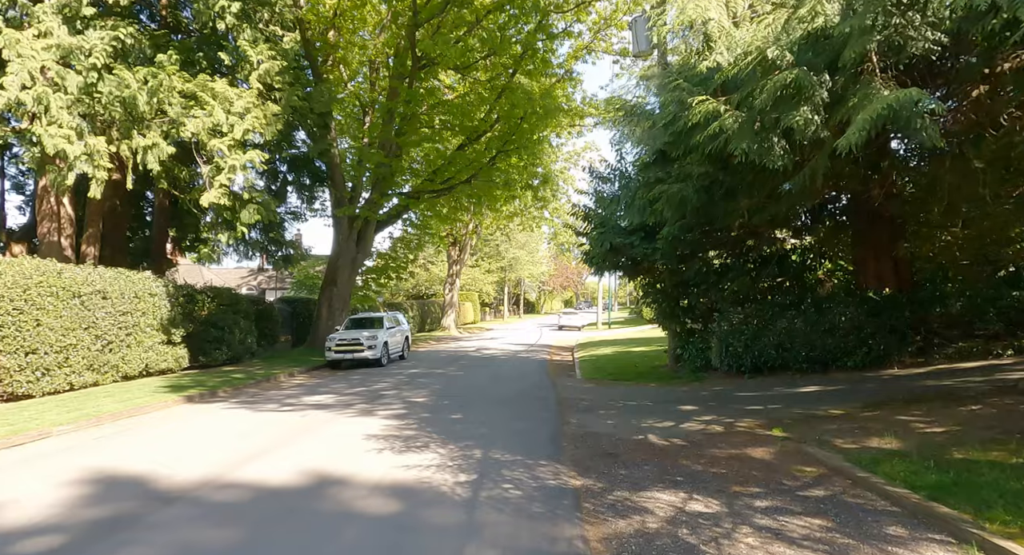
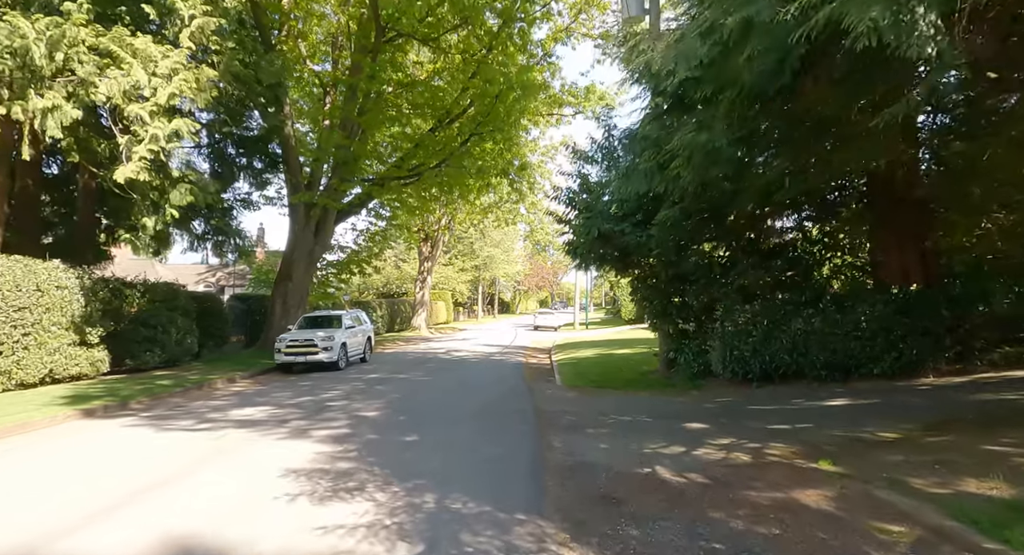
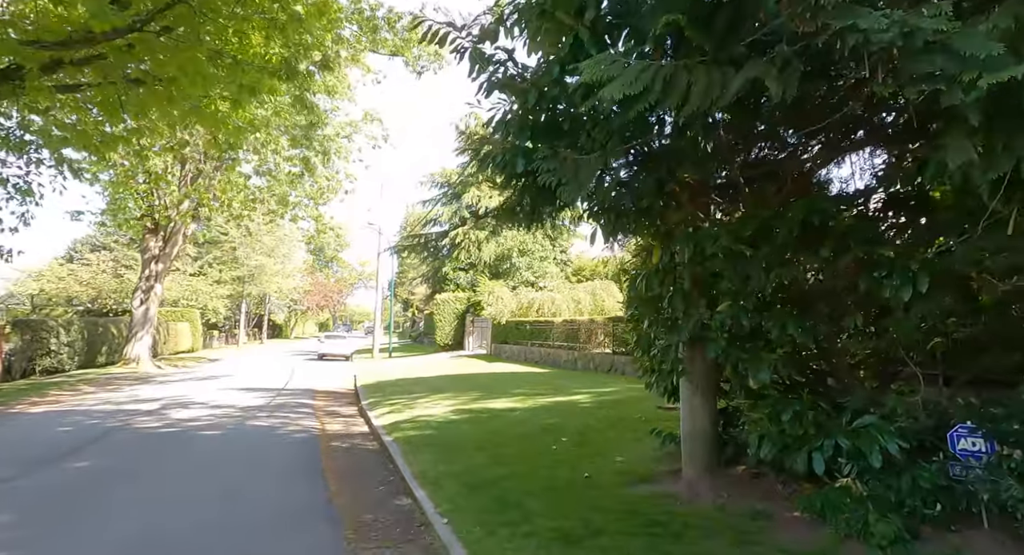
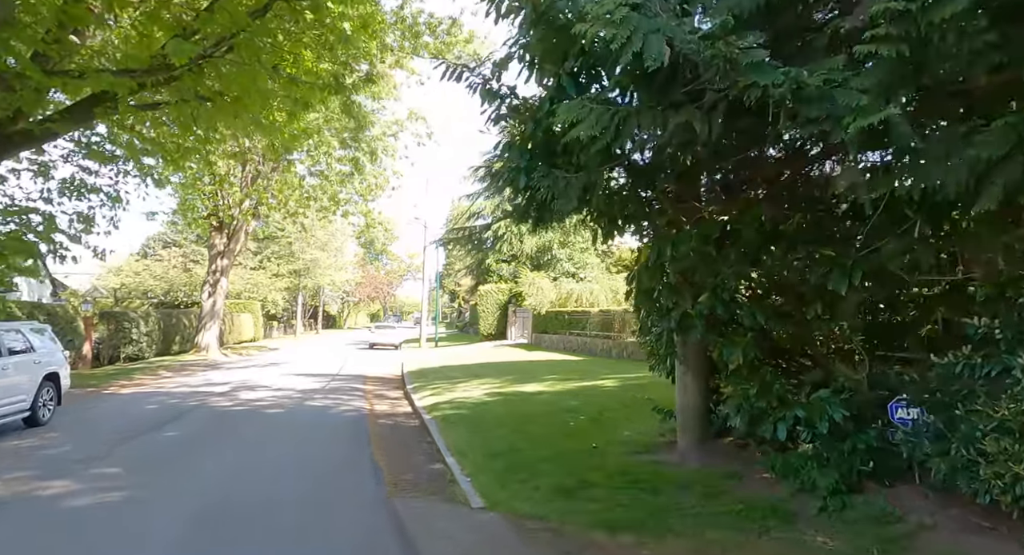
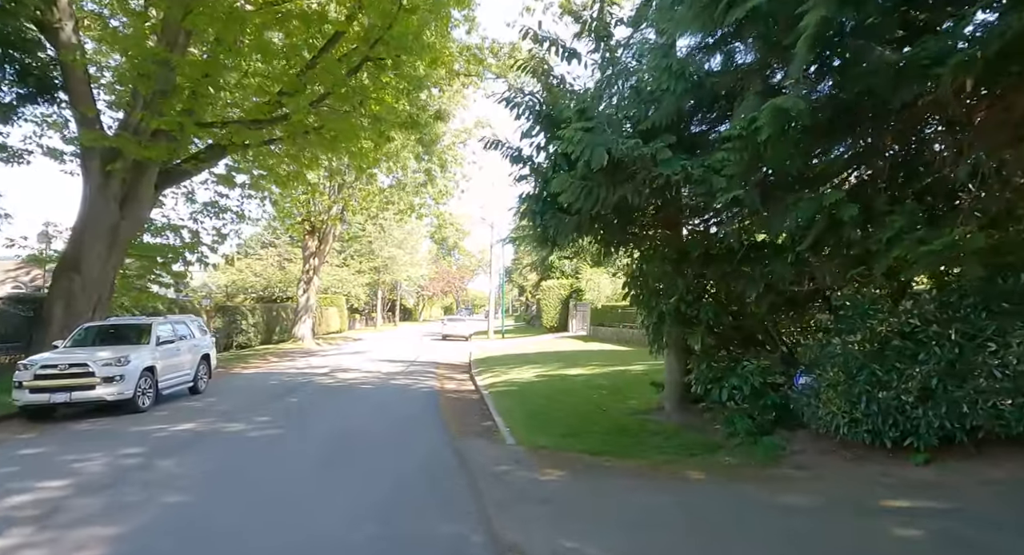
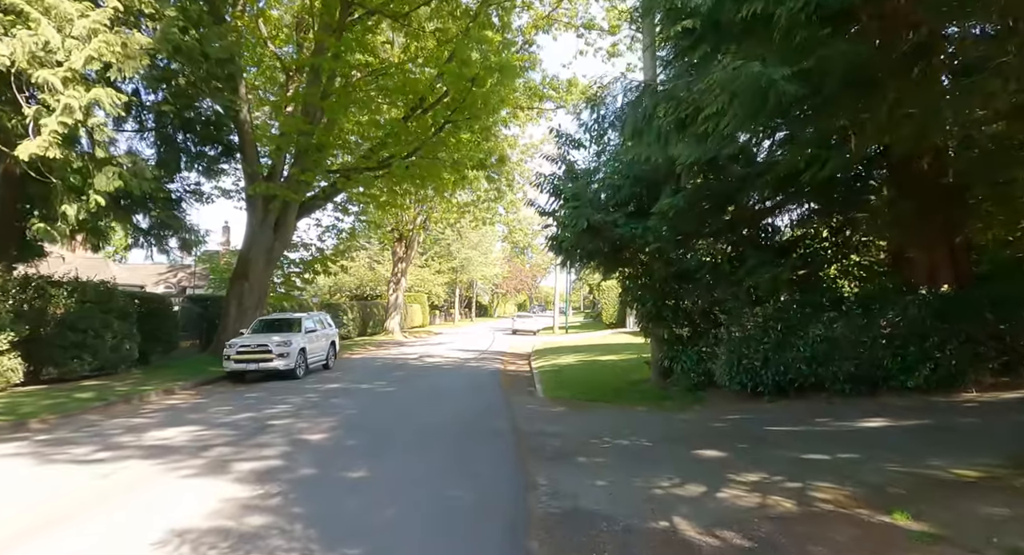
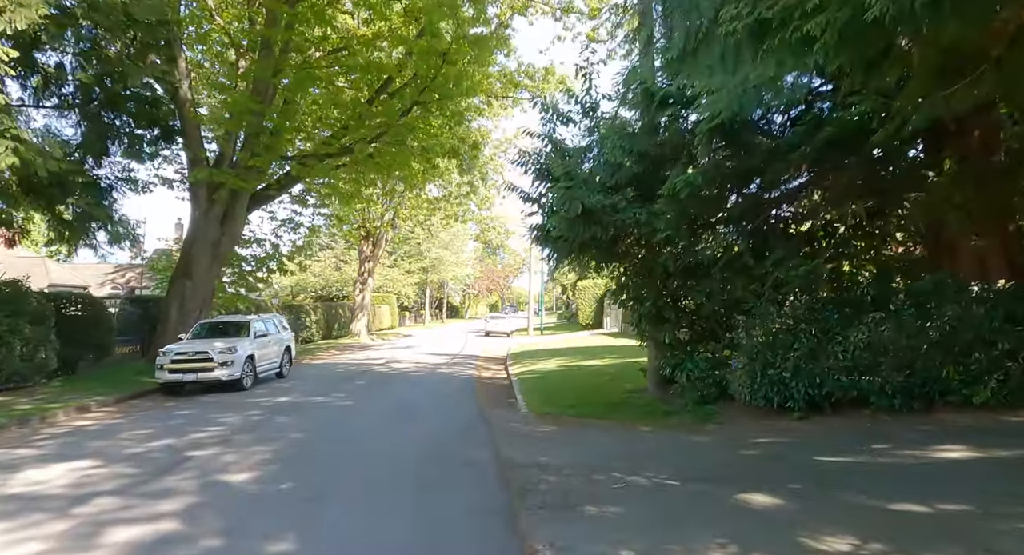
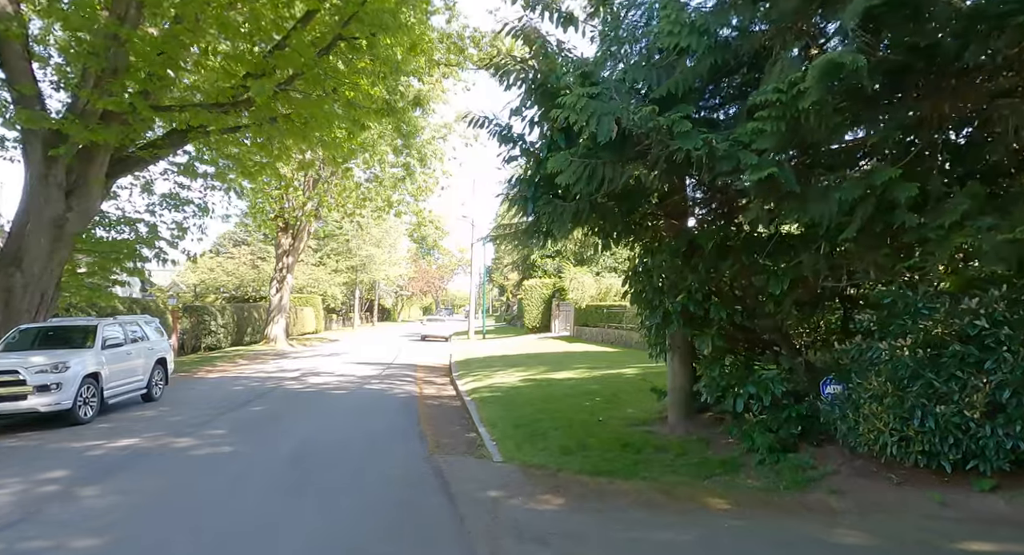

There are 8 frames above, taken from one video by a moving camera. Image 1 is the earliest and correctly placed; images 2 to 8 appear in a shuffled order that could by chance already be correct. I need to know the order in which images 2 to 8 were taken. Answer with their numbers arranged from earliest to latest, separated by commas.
2, 6, 7, 5, 8, 4, 3
